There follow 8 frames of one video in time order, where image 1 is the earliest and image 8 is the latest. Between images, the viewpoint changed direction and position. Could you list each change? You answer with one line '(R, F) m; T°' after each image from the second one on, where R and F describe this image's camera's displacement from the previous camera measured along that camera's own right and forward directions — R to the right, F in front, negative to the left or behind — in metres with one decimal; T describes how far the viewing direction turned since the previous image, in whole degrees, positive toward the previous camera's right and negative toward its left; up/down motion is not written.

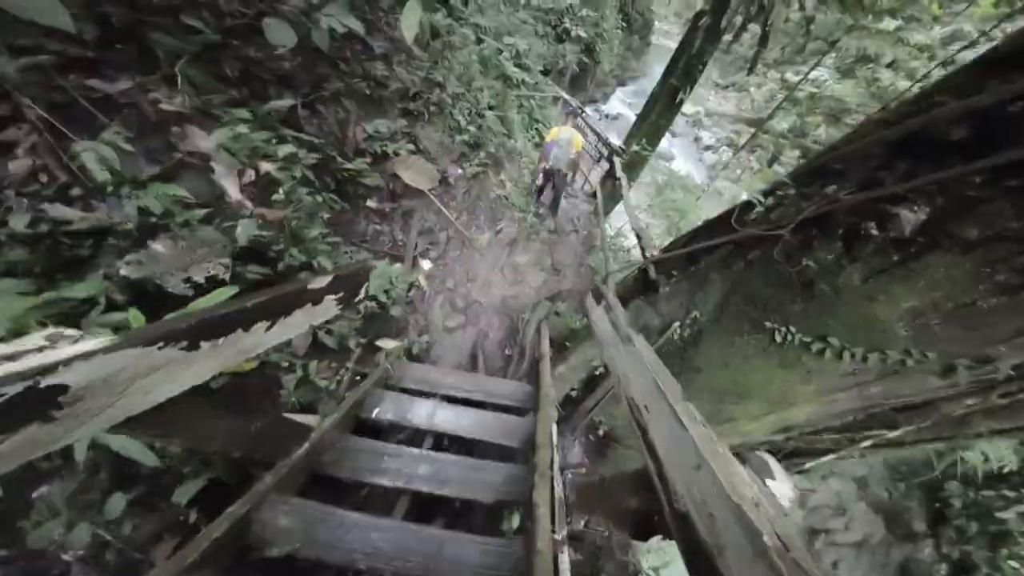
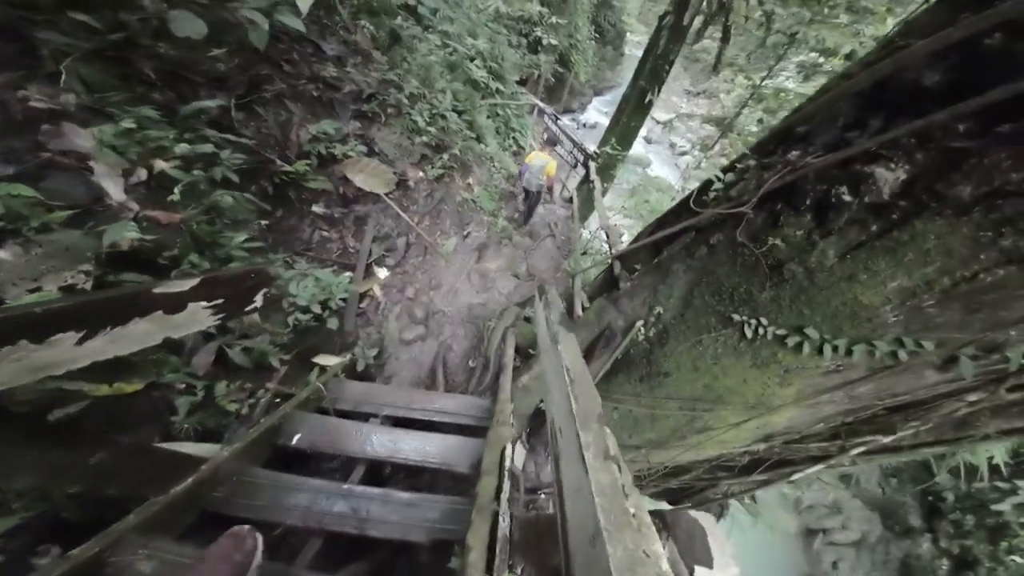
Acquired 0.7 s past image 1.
(+0.4, +0.3) m; +2°
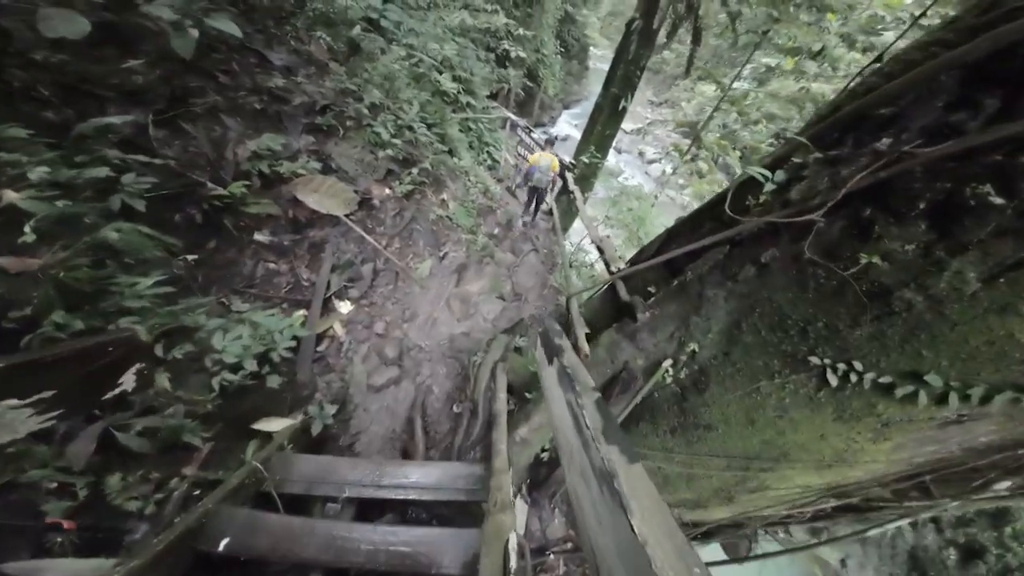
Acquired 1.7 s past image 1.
(0.0, +0.6) m; +3°
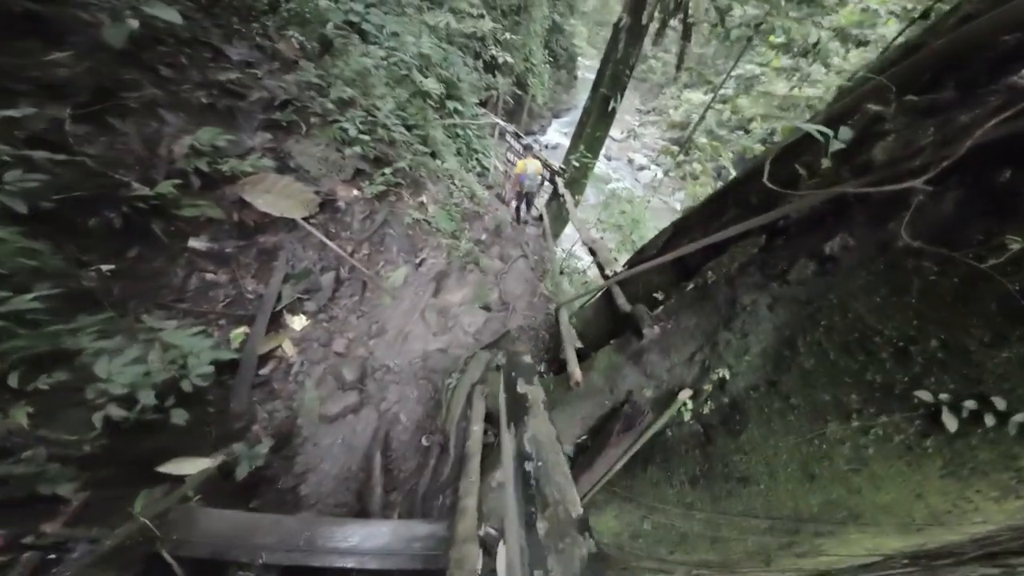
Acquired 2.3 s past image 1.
(+0.1, +0.5) m; +1°
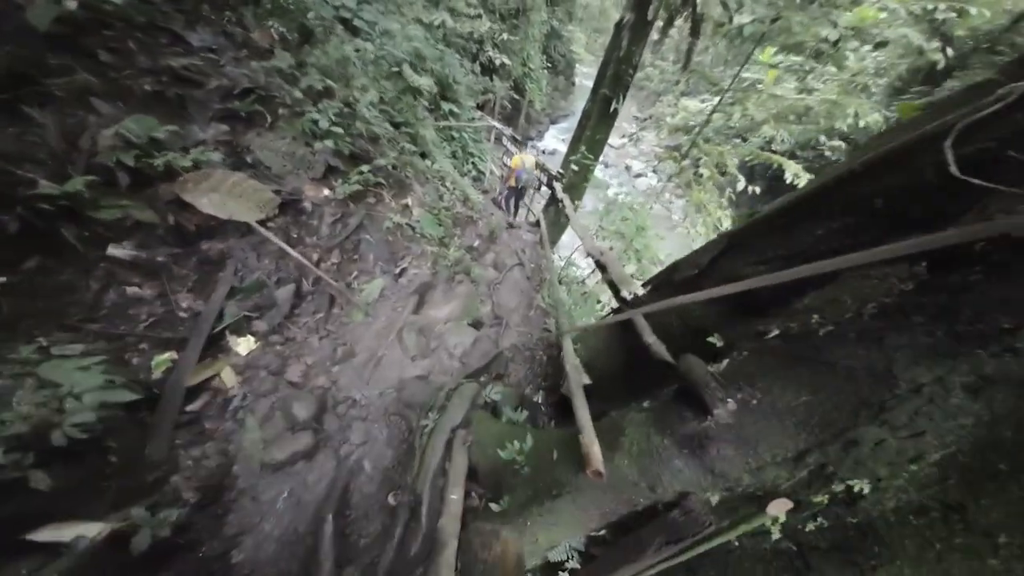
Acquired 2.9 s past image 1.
(0.0, +0.6) m; +1°
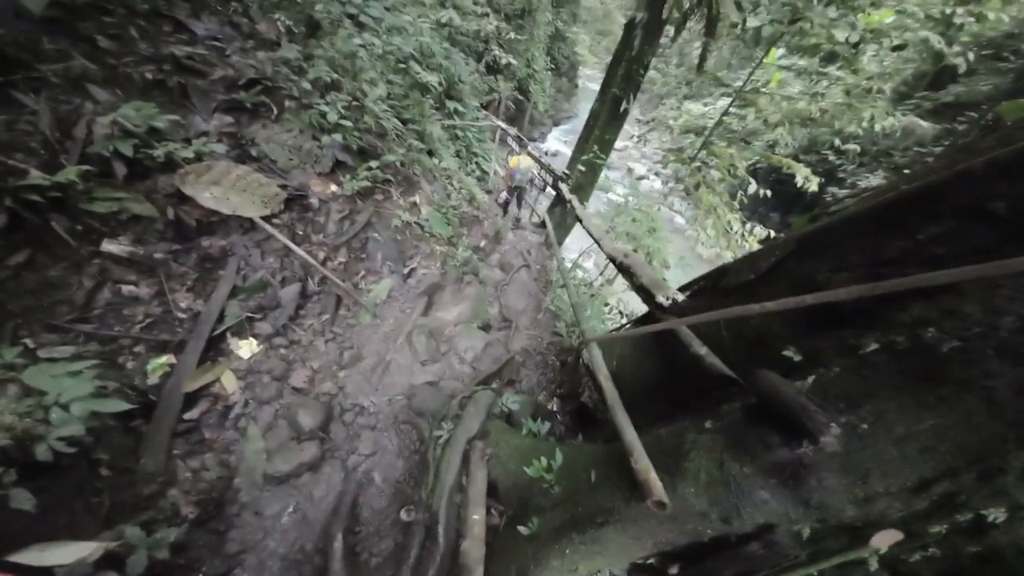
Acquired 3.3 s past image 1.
(-0.2, +0.1) m; 0°
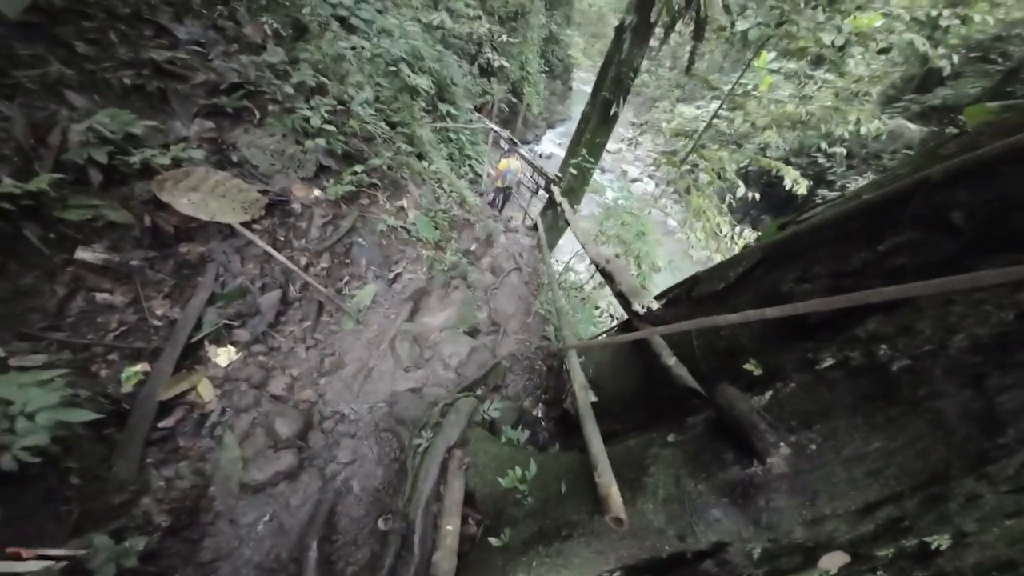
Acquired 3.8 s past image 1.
(+0.1, 0.0) m; +1°
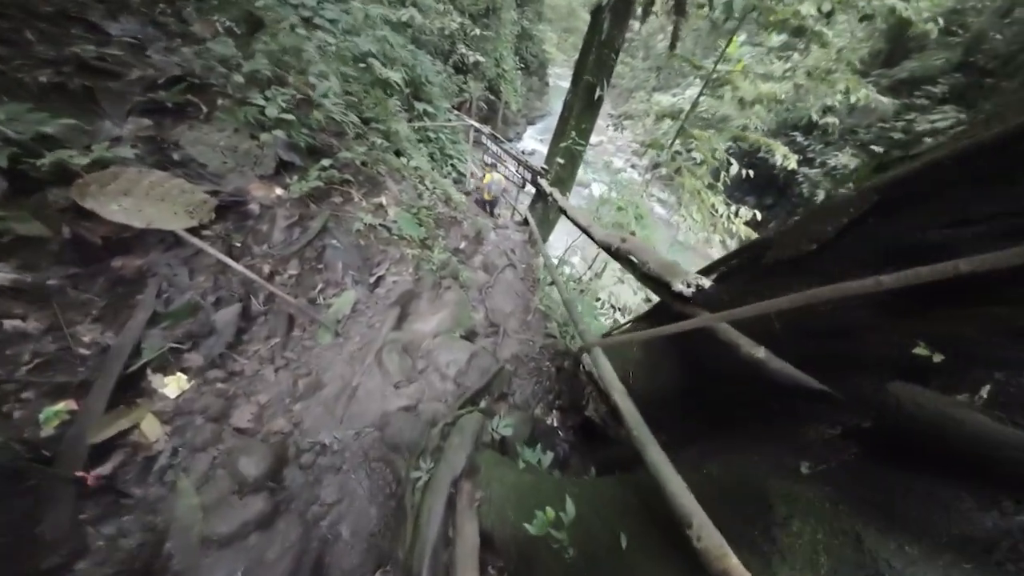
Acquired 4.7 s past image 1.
(-0.1, +0.4) m; +2°
